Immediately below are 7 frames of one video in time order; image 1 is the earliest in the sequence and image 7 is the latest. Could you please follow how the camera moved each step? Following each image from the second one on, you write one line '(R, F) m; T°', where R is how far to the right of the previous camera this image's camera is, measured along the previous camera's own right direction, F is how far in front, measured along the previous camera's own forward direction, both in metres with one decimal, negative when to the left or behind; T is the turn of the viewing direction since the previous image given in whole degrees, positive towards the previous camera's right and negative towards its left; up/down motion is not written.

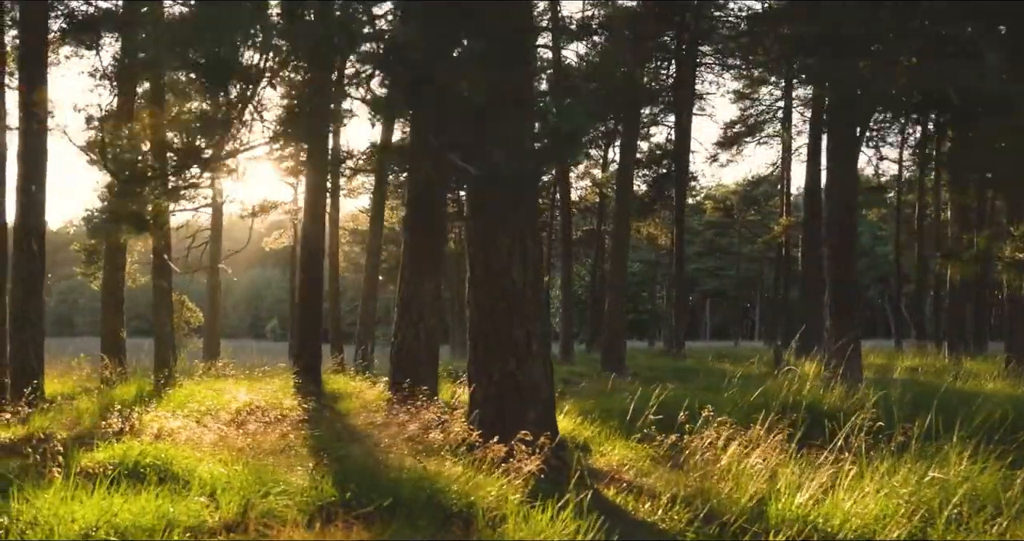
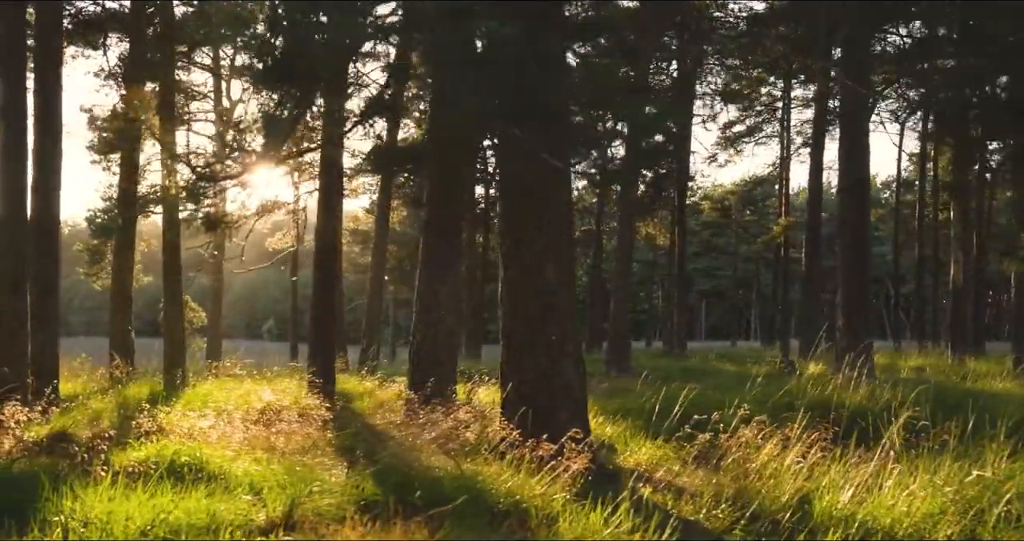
(-0.3, 0.0) m; 0°
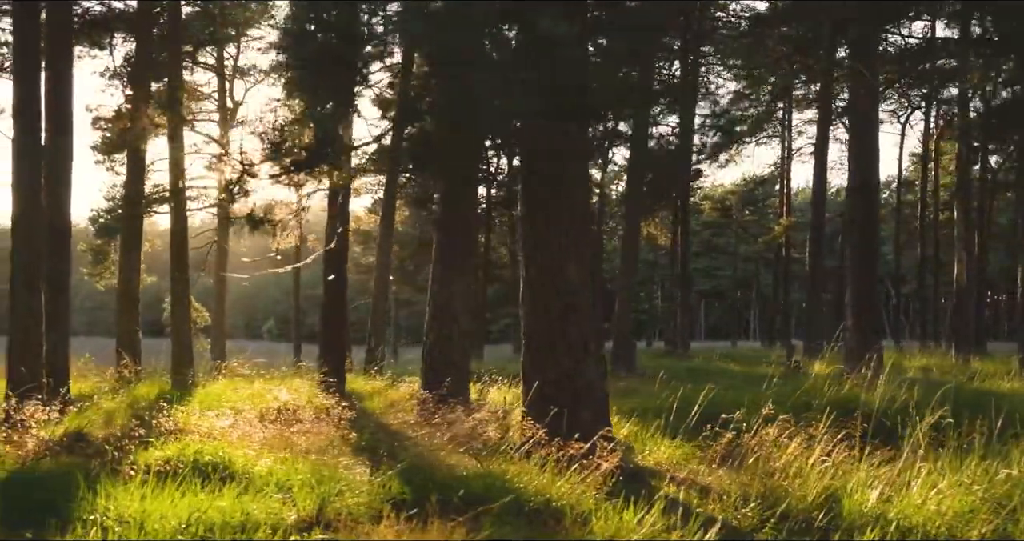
(-0.2, 0.0) m; 0°
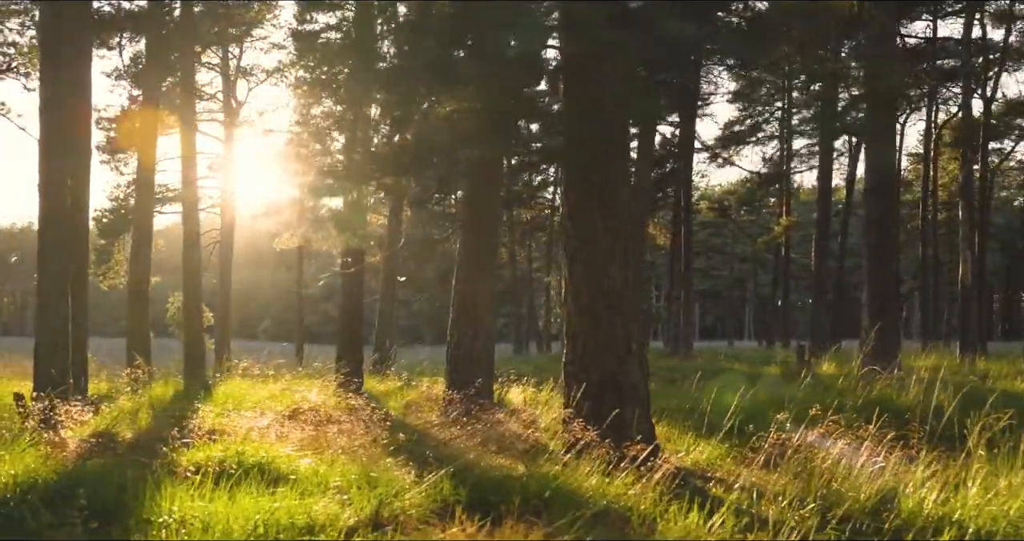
(-0.4, 0.0) m; 0°
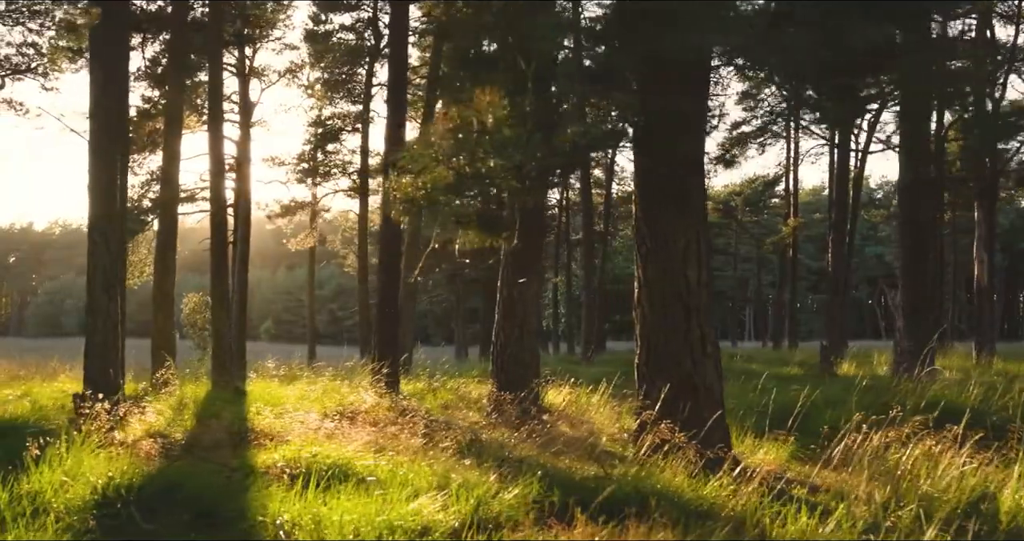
(-0.6, 0.0) m; 0°
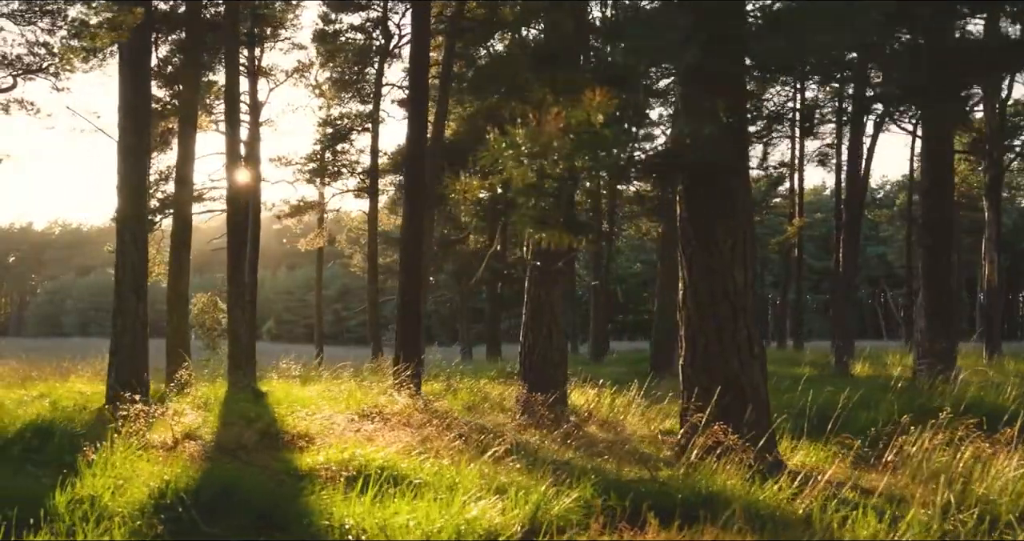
(-0.3, 0.0) m; 0°
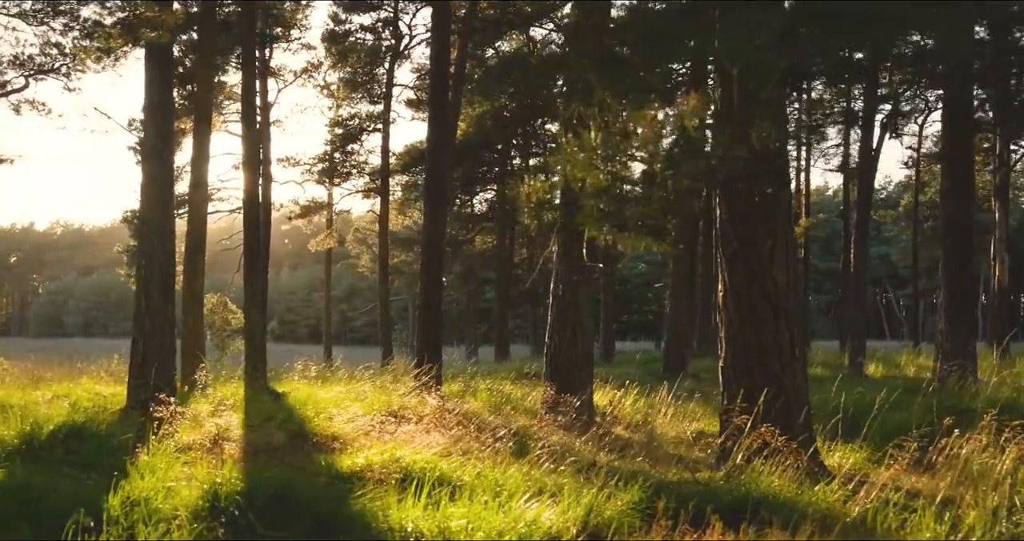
(-0.3, 0.0) m; 0°
